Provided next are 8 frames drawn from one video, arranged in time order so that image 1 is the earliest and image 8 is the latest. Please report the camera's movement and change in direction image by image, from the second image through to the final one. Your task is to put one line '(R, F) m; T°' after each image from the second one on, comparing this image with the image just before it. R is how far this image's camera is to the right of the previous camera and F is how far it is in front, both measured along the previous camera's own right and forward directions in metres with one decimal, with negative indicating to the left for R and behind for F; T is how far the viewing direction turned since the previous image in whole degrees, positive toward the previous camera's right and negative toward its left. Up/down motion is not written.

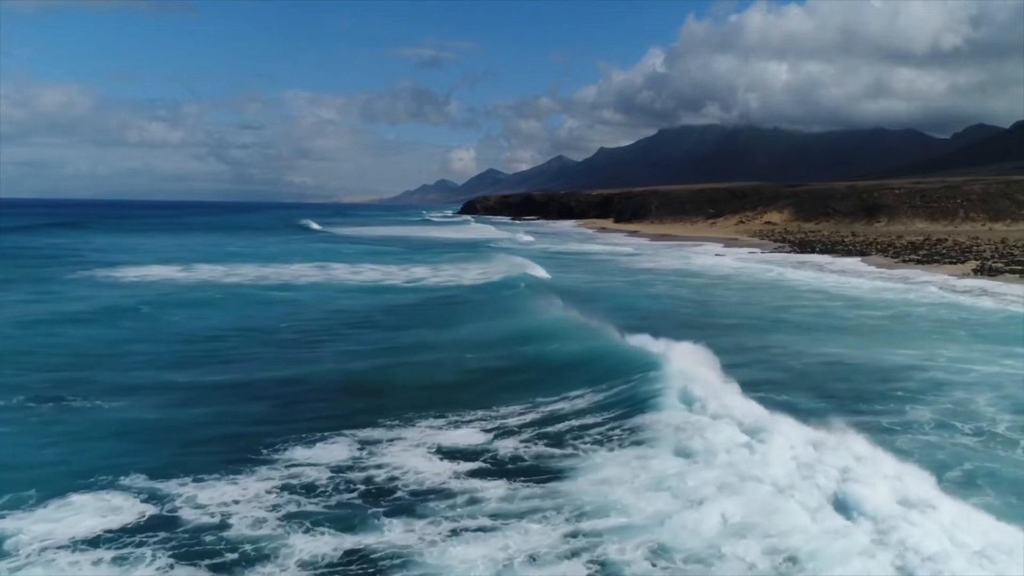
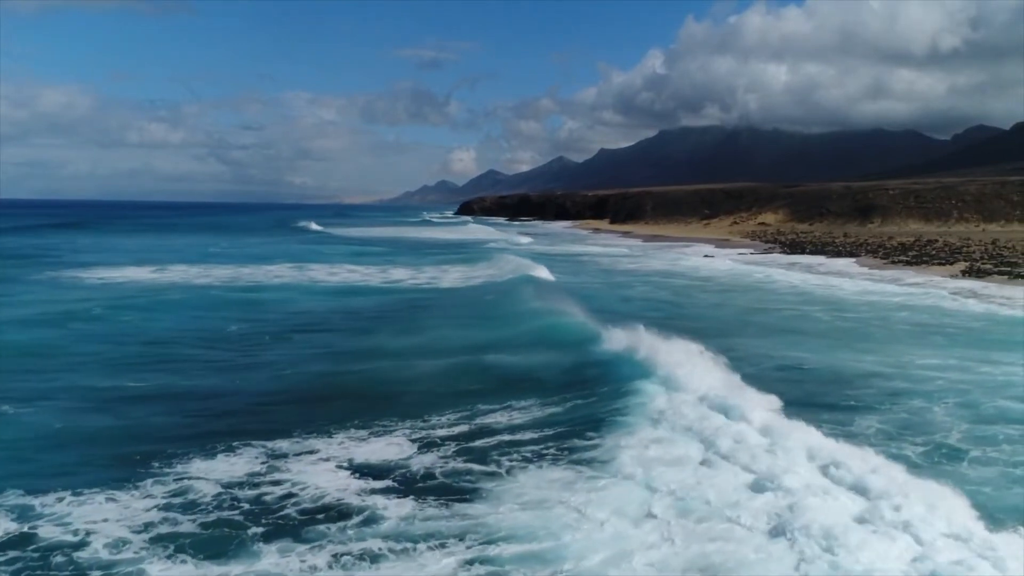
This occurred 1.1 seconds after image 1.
(+1.6, +0.7) m; 0°
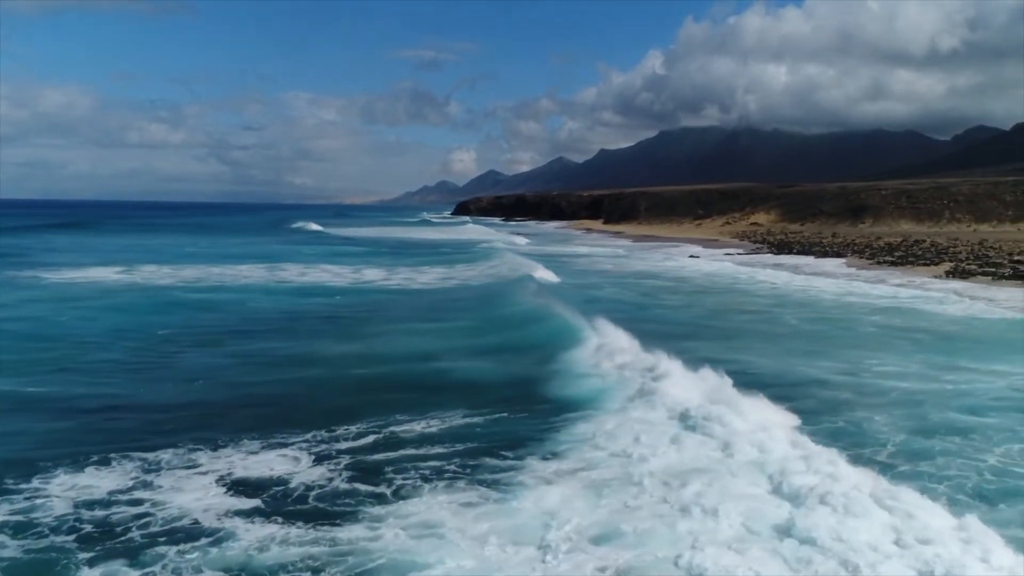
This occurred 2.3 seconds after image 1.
(+1.9, +0.8) m; 0°
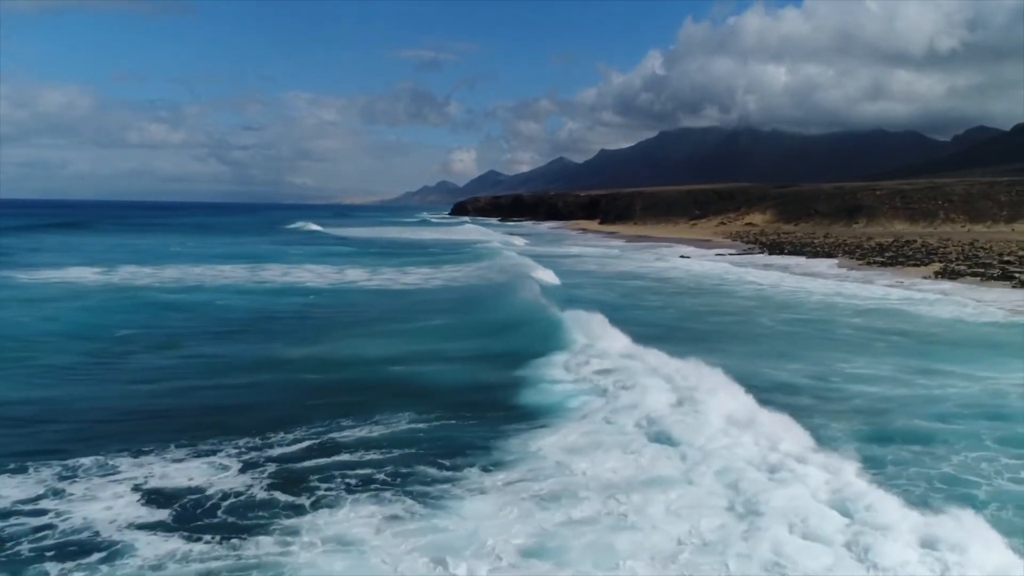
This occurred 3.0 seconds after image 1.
(+1.2, +0.4) m; 0°
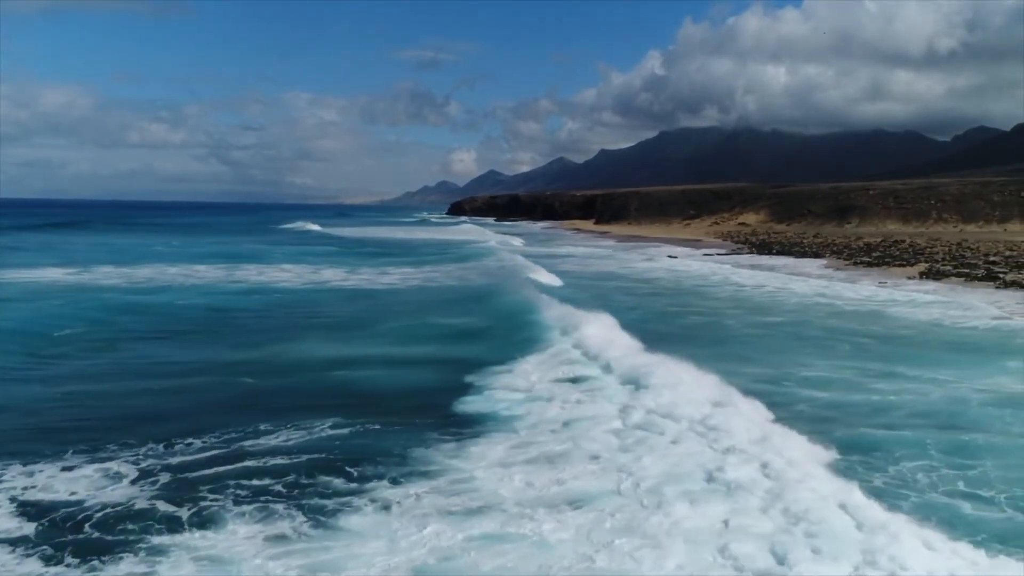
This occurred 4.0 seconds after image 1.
(+1.6, +0.5) m; 0°
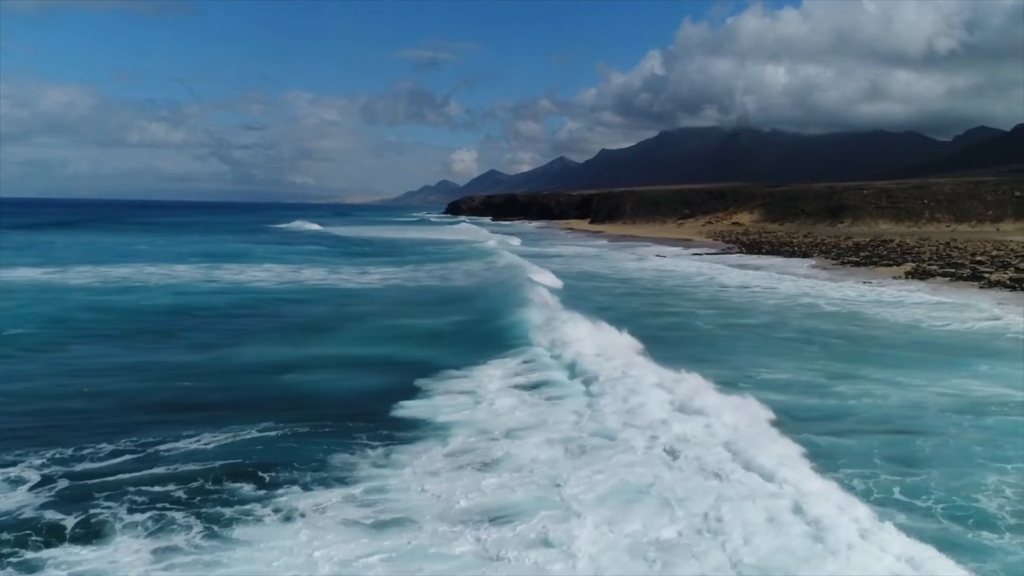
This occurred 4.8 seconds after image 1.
(+1.3, +0.4) m; 0°
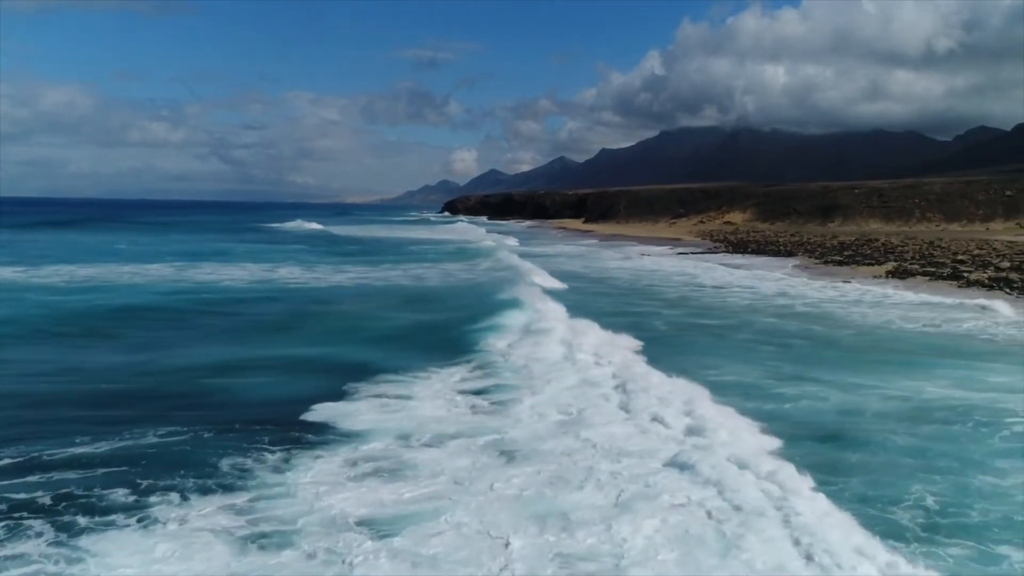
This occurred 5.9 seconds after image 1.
(+1.7, +0.4) m; 0°
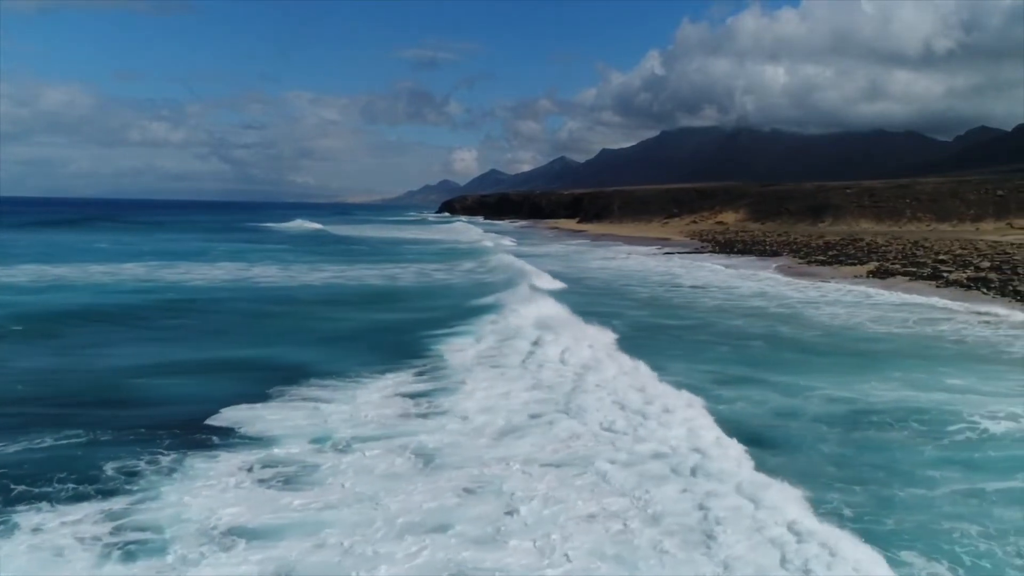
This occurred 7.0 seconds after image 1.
(+1.7, +0.4) m; 0°
